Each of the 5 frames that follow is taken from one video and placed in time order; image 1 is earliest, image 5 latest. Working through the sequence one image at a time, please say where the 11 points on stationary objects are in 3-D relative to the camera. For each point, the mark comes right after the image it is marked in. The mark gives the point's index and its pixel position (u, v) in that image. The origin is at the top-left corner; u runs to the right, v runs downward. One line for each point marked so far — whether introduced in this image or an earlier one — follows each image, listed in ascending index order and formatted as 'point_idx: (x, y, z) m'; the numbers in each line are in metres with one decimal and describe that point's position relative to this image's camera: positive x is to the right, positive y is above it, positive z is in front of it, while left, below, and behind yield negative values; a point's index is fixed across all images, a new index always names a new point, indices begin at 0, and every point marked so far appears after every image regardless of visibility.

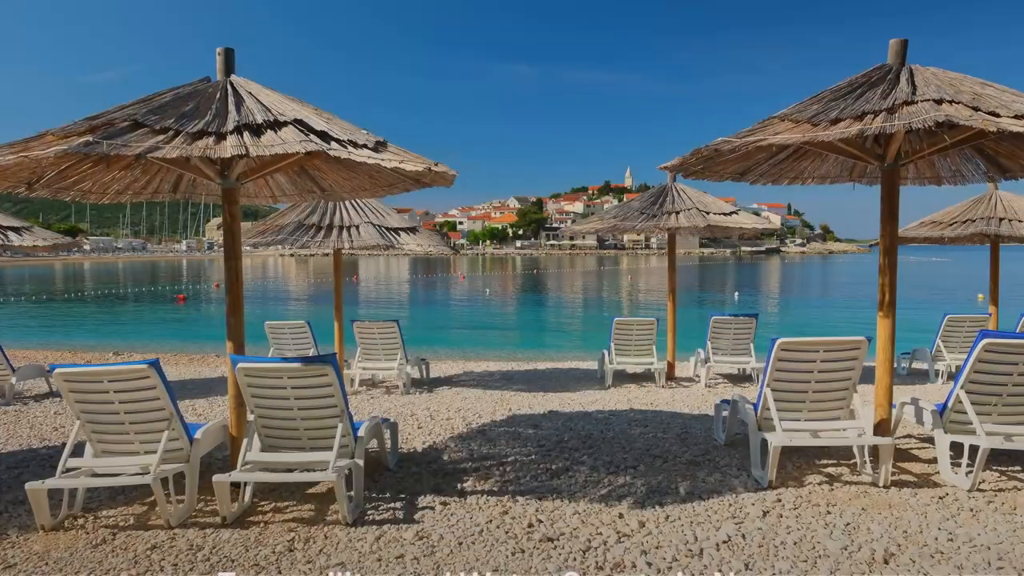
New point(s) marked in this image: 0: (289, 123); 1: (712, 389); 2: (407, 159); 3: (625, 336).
0: (-1.3, +1.0, +3.4) m
1: (+2.7, -1.4, +7.8) m
2: (-0.7, +0.8, +3.7) m
3: (+1.7, -0.7, +8.4) m
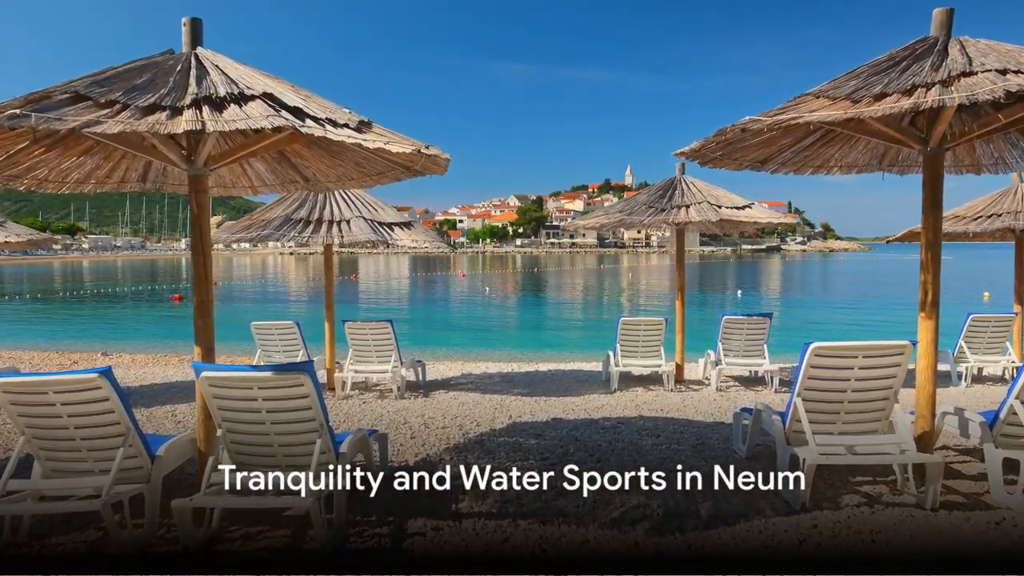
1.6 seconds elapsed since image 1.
0: (-1.3, +1.0, +2.9) m
1: (+2.7, -1.4, +7.3) m
2: (-0.7, +0.8, +3.3) m
3: (+1.7, -0.7, +8.0) m
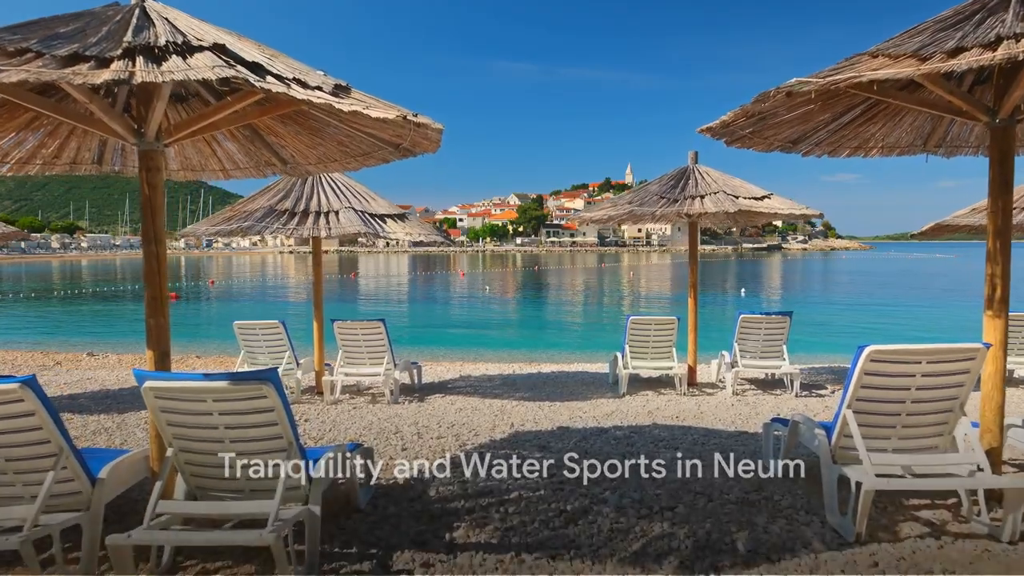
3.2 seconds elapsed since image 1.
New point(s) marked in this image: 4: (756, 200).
0: (-1.3, +1.0, +2.4) m
1: (+2.7, -1.3, +6.8) m
2: (-0.7, +0.9, +2.8) m
3: (+1.7, -0.6, +7.4) m
4: (+3.0, +1.1, +7.1) m
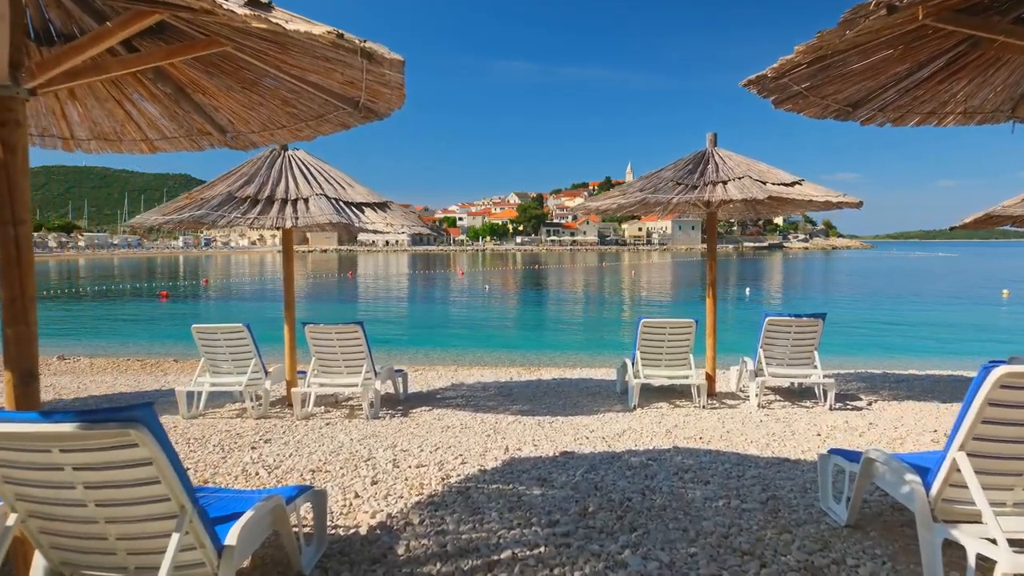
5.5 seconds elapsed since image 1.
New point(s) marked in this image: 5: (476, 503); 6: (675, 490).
0: (-1.3, +1.0, +1.6) m
1: (+2.7, -1.3, +6.0) m
2: (-0.7, +0.9, +1.9) m
3: (+1.6, -0.6, +6.6) m
4: (+3.0, +1.1, +6.2) m
5: (-0.2, -1.3, +3.4) m
6: (+1.0, -1.3, +3.6) m
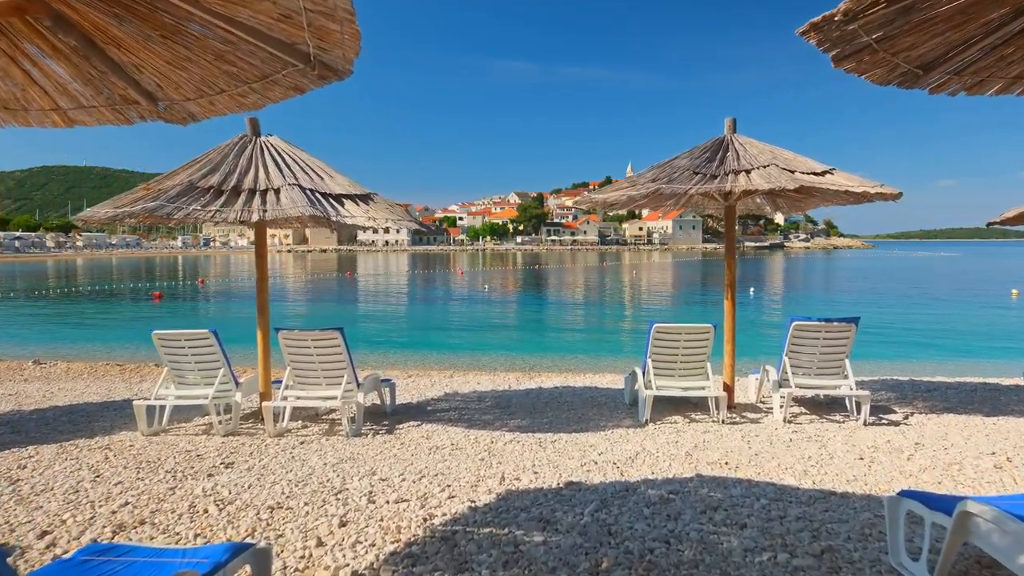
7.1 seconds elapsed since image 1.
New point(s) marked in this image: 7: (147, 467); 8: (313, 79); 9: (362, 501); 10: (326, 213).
0: (-1.4, +1.0, +0.9) m
1: (+2.7, -1.3, +5.3) m
2: (-0.7, +0.9, +1.3) m
3: (+1.6, -0.6, +6.0) m
4: (+2.9, +1.1, +5.6) m
5: (-0.2, -1.3, +2.8) m
6: (+1.0, -1.3, +2.9) m
7: (-2.8, -1.4, +4.4) m
8: (-0.9, +0.9, +2.5) m
9: (-0.9, -1.3, +3.5) m
10: (-1.6, +0.7, +5.0) m
